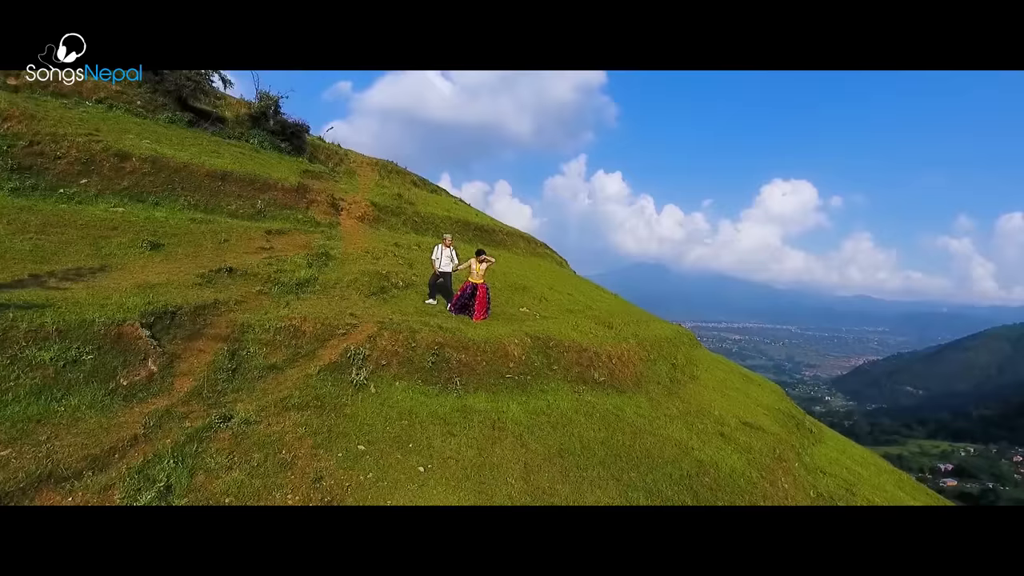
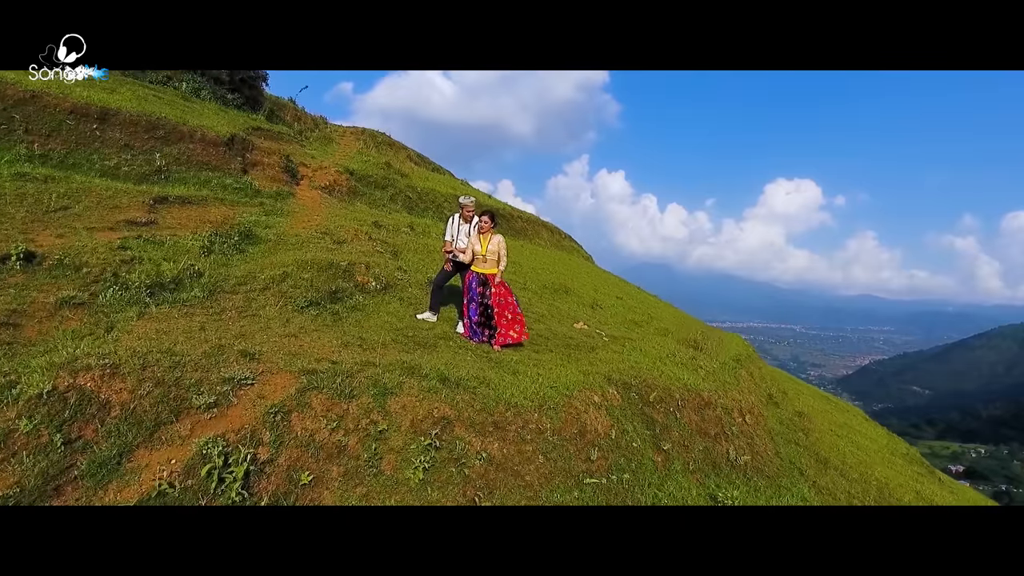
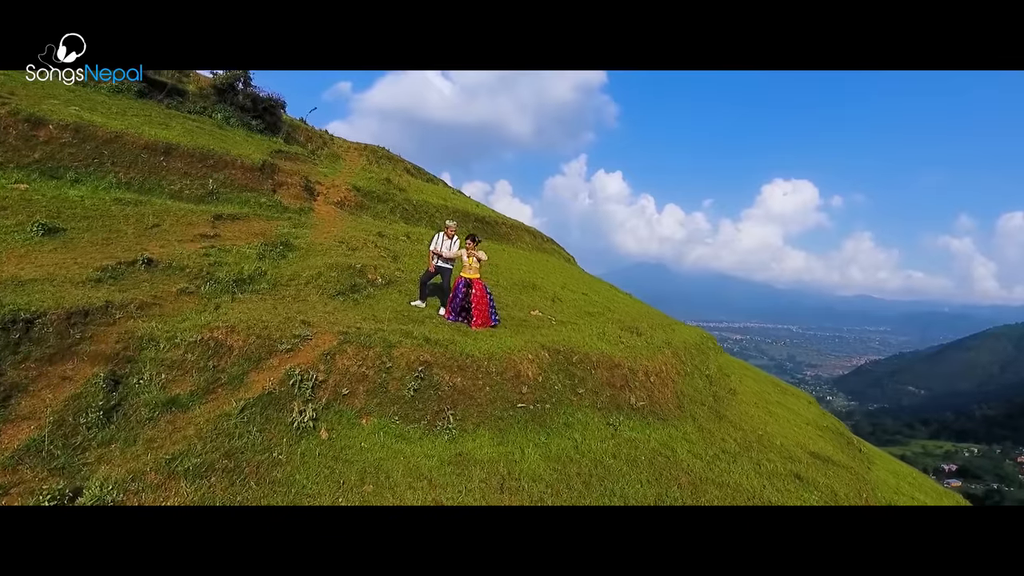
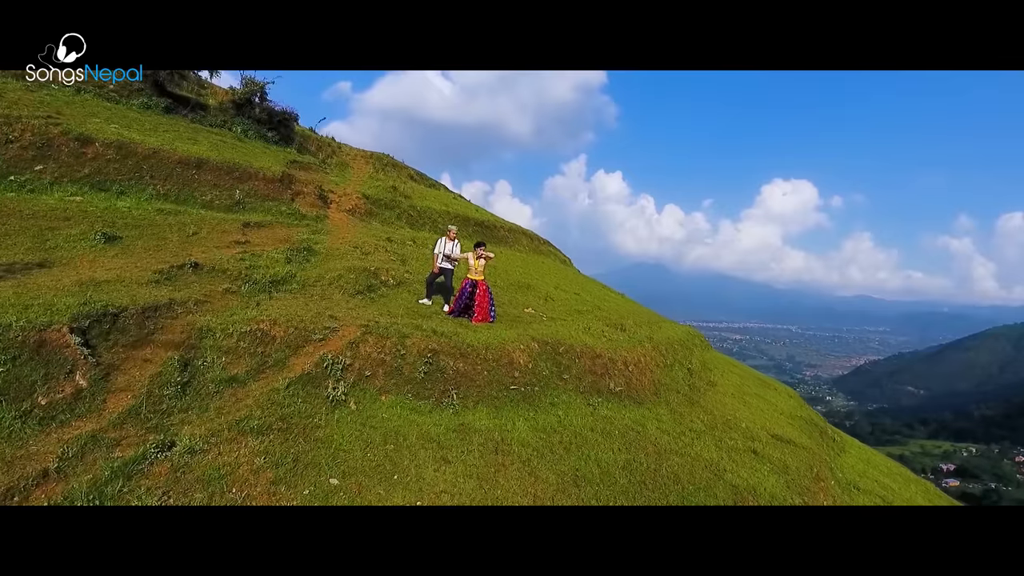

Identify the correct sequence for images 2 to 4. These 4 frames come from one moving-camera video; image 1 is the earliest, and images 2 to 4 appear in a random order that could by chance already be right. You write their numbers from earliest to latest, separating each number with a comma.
4, 3, 2
